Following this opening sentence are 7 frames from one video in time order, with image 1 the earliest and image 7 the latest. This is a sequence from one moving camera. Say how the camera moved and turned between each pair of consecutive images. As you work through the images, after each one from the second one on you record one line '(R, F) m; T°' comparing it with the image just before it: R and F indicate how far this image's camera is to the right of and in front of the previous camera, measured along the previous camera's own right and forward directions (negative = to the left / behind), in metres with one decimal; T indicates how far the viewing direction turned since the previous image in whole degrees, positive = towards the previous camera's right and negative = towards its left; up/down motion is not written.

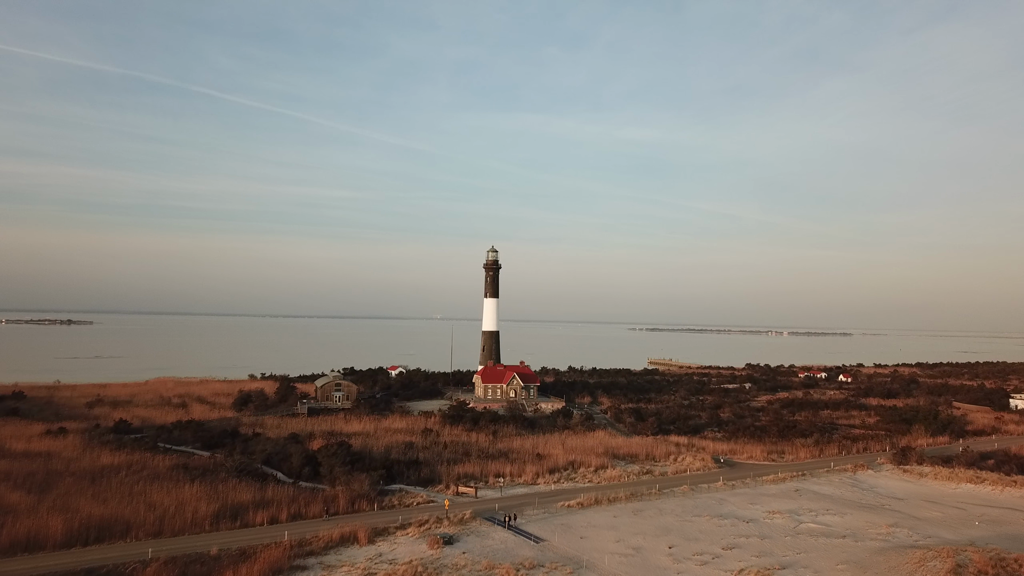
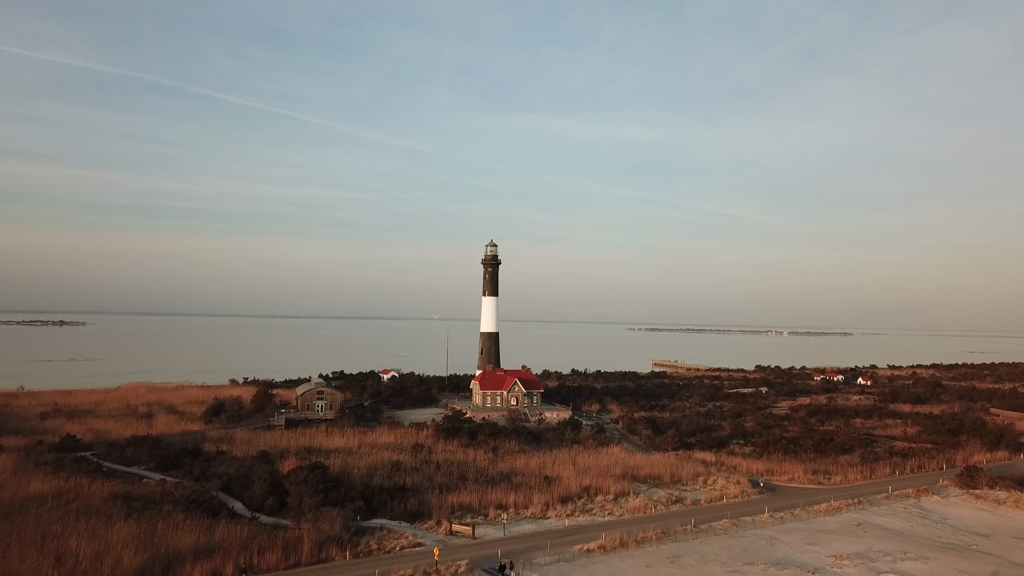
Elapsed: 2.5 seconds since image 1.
(-0.2, +3.9) m; 0°
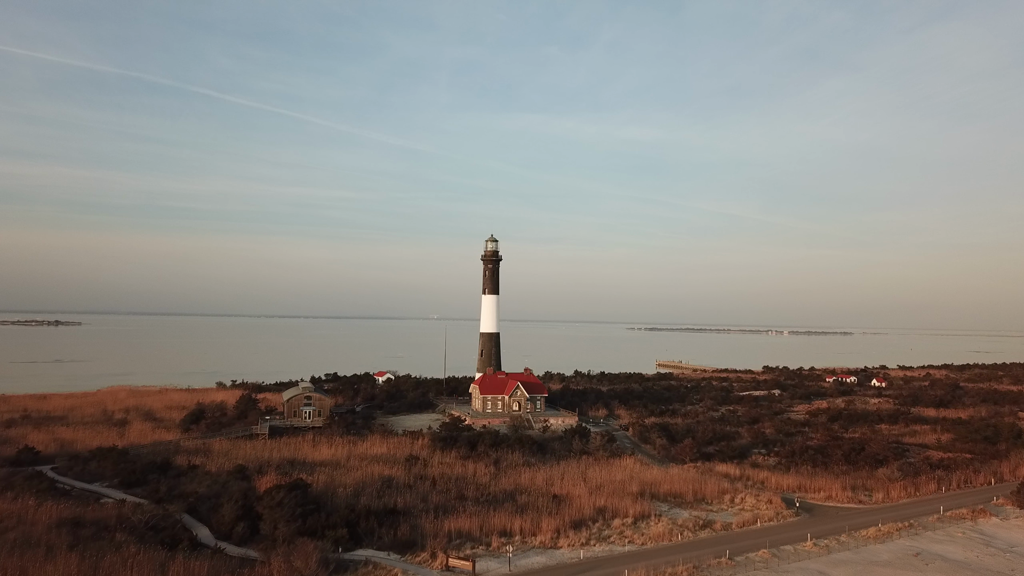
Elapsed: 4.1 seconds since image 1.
(-0.1, +2.5) m; 0°
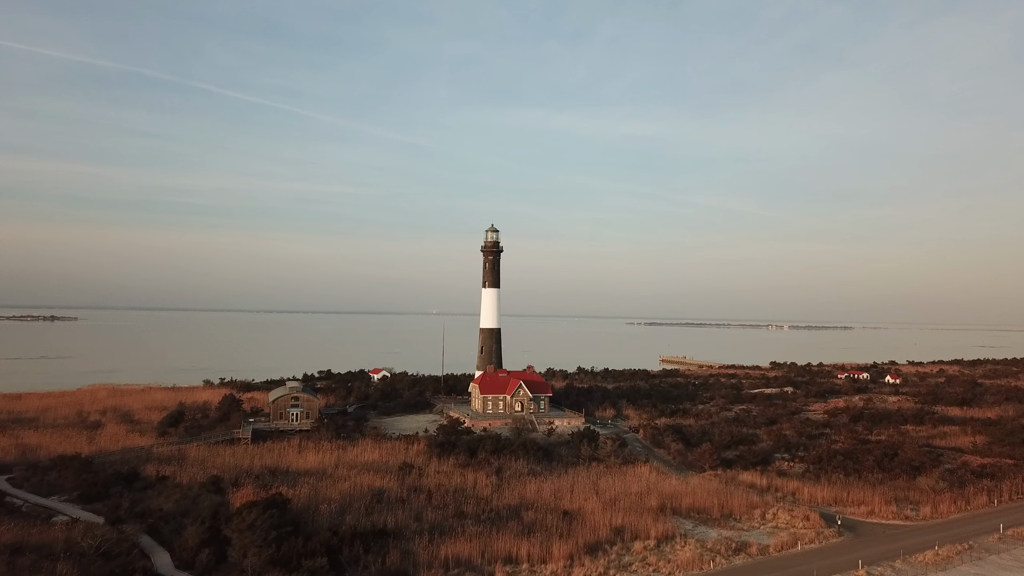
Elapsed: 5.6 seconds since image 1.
(-0.1, +2.3) m; 0°
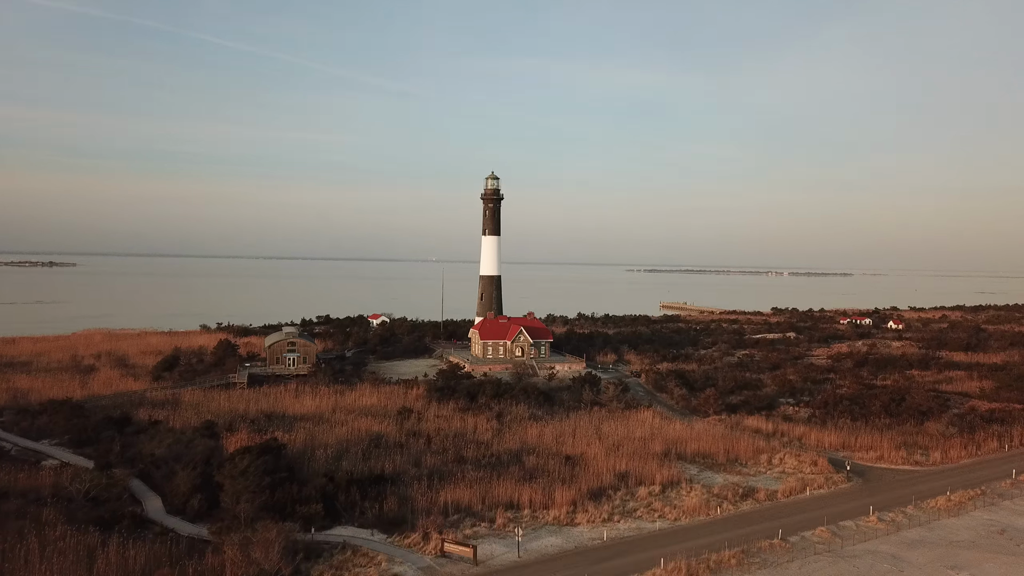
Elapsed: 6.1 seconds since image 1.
(0.0, +0.7) m; 0°
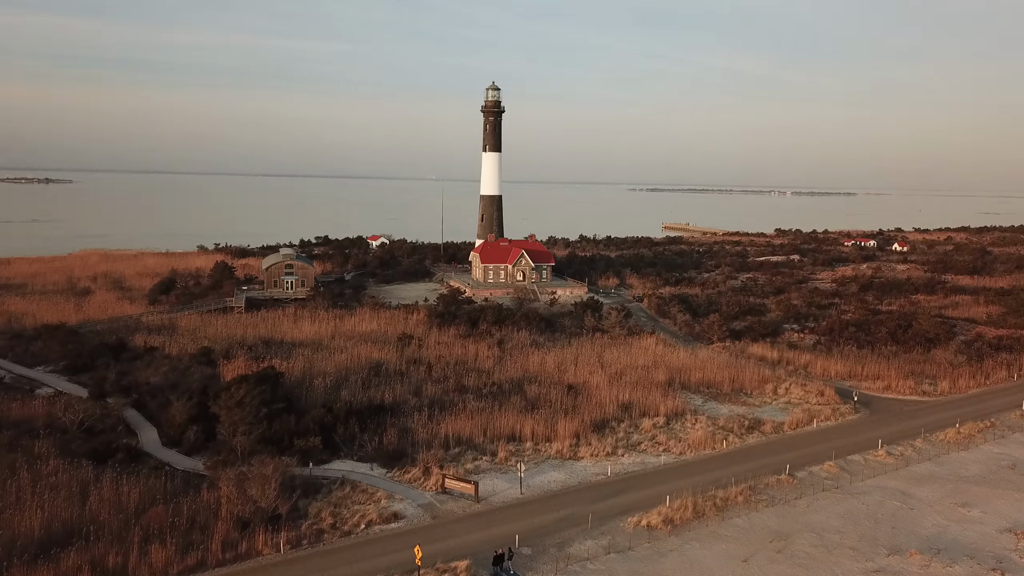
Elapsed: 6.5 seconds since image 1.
(0.0, +0.6) m; 0°
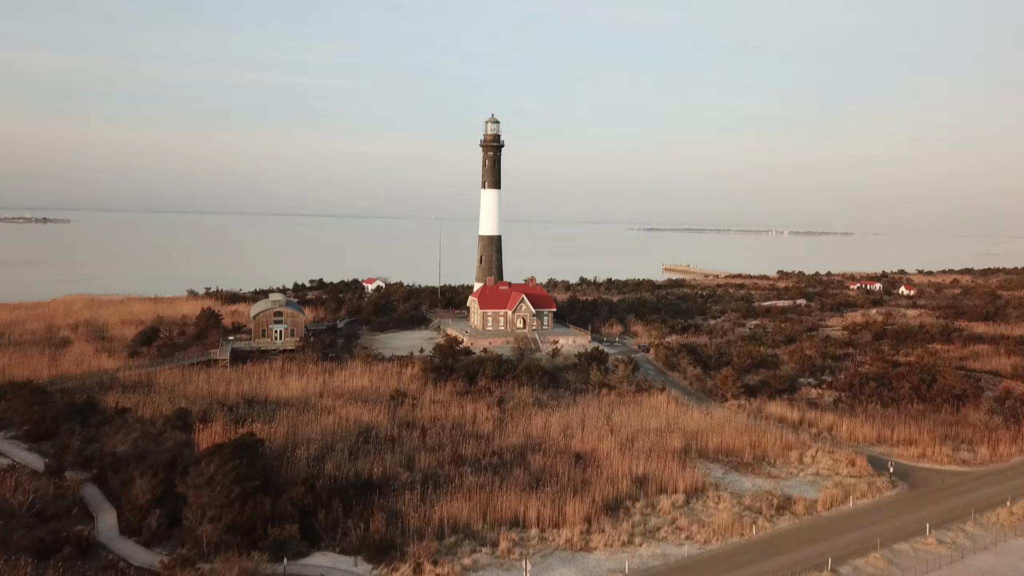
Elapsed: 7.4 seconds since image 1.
(-0.1, +1.4) m; 0°
